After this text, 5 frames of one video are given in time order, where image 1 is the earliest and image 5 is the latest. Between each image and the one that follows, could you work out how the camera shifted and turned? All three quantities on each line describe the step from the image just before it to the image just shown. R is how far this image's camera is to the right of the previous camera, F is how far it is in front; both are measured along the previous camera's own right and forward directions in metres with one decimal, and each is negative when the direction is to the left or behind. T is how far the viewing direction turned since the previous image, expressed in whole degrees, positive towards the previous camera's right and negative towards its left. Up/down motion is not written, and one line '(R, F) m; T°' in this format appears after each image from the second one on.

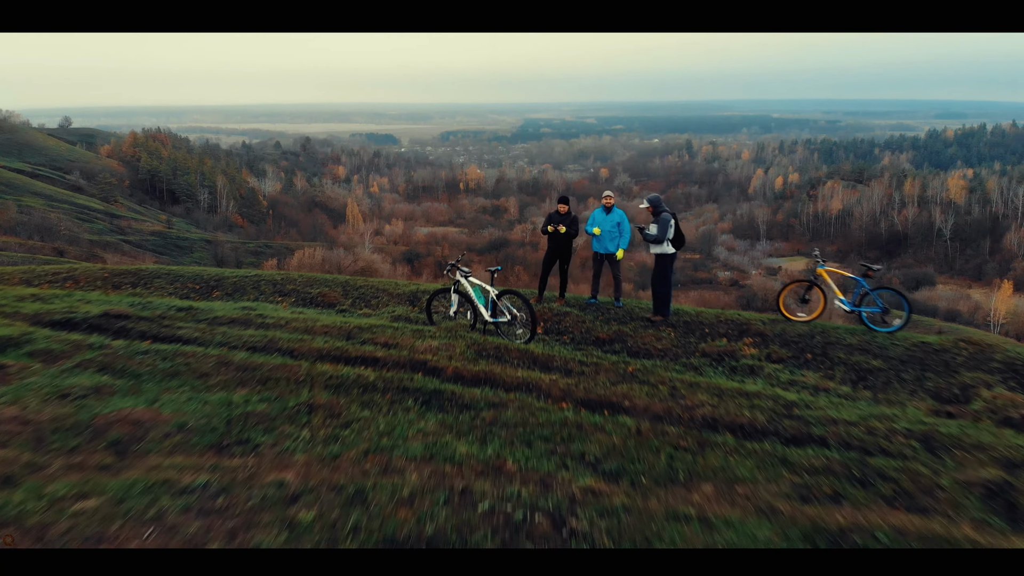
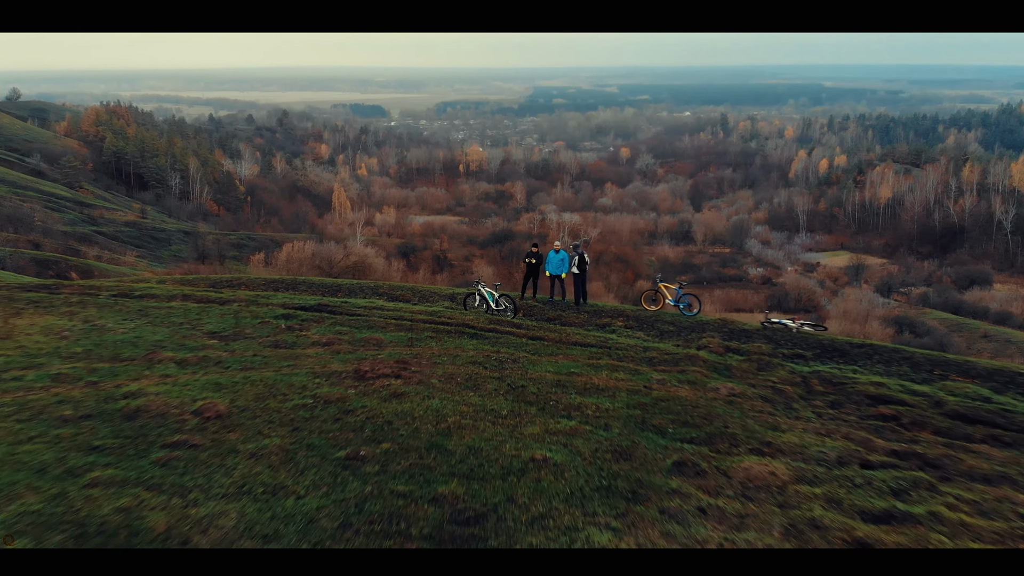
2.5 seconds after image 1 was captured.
(-3.7, +6.1) m; 0°
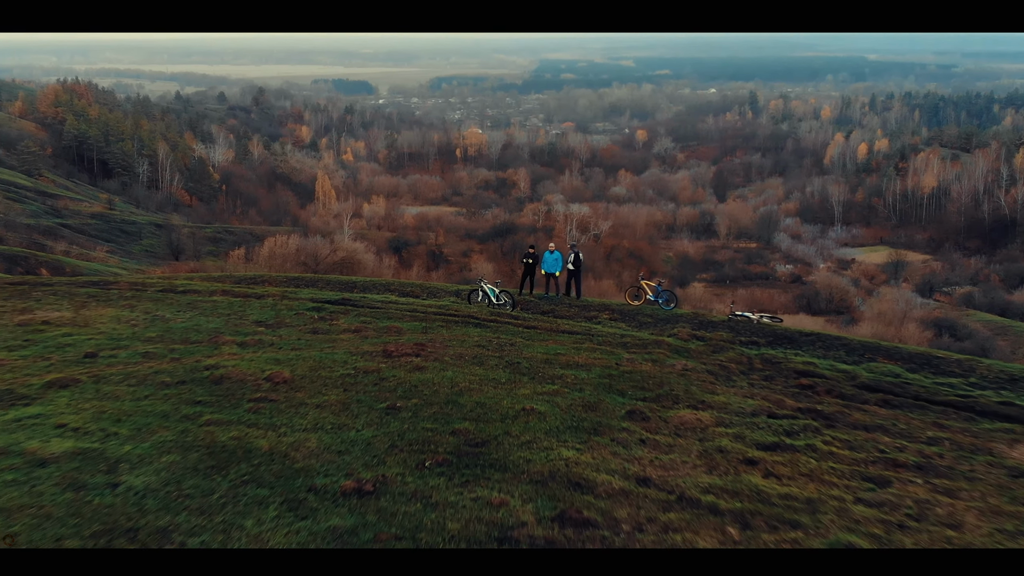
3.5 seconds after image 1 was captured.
(-1.9, +6.0) m; +1°
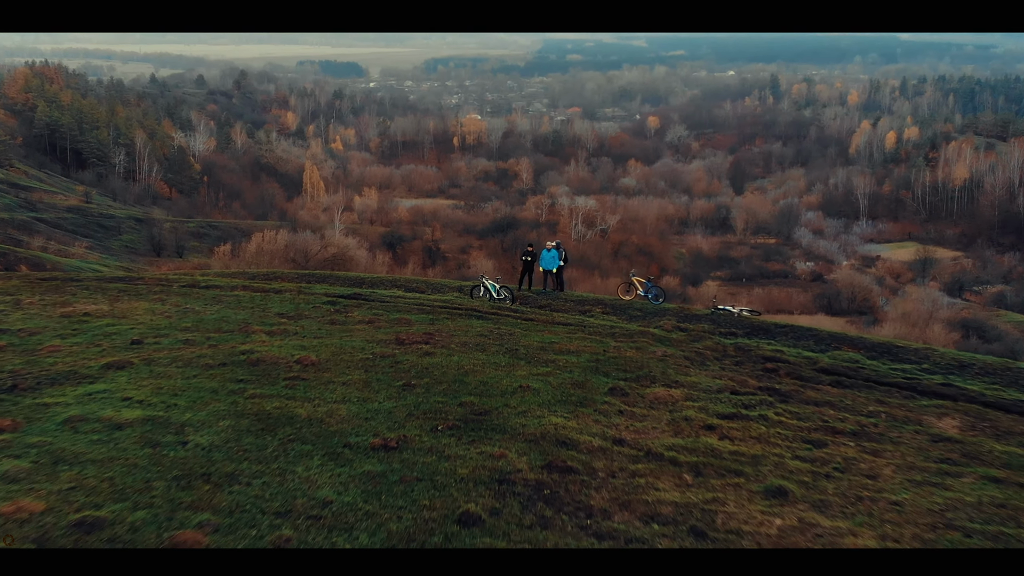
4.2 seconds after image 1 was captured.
(-1.0, +3.7) m; 0°
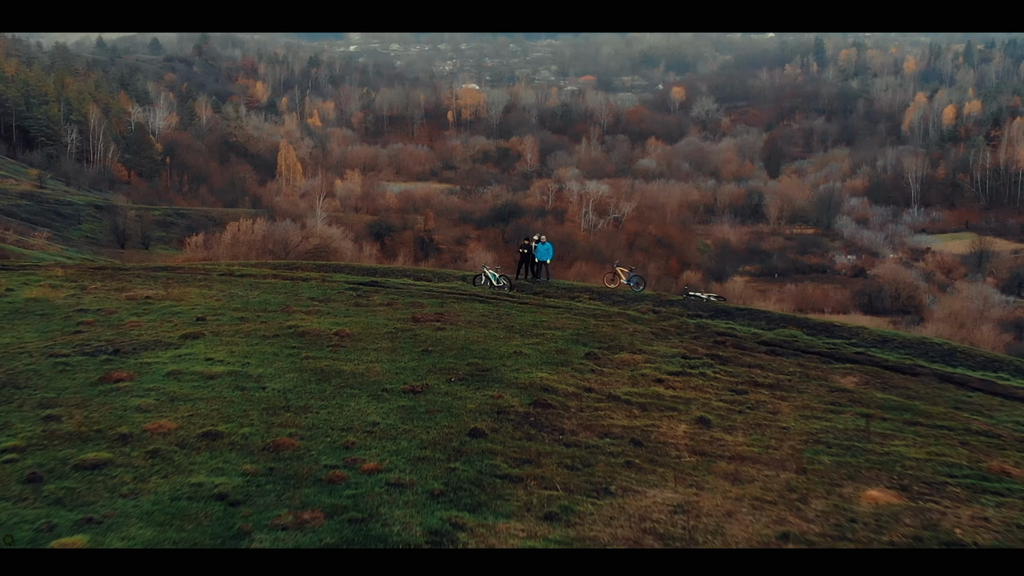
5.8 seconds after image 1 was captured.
(-1.5, +6.2) m; +1°
